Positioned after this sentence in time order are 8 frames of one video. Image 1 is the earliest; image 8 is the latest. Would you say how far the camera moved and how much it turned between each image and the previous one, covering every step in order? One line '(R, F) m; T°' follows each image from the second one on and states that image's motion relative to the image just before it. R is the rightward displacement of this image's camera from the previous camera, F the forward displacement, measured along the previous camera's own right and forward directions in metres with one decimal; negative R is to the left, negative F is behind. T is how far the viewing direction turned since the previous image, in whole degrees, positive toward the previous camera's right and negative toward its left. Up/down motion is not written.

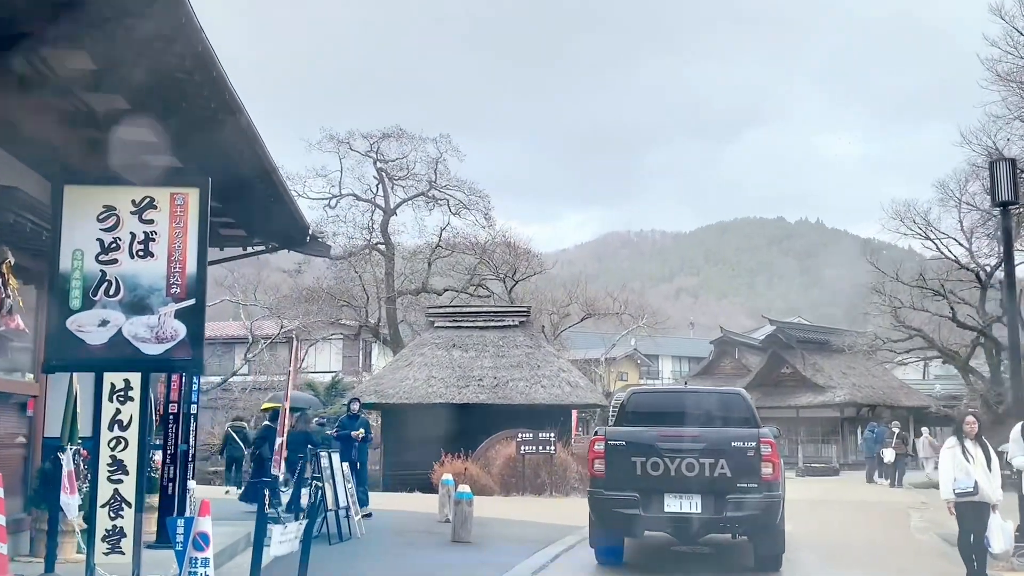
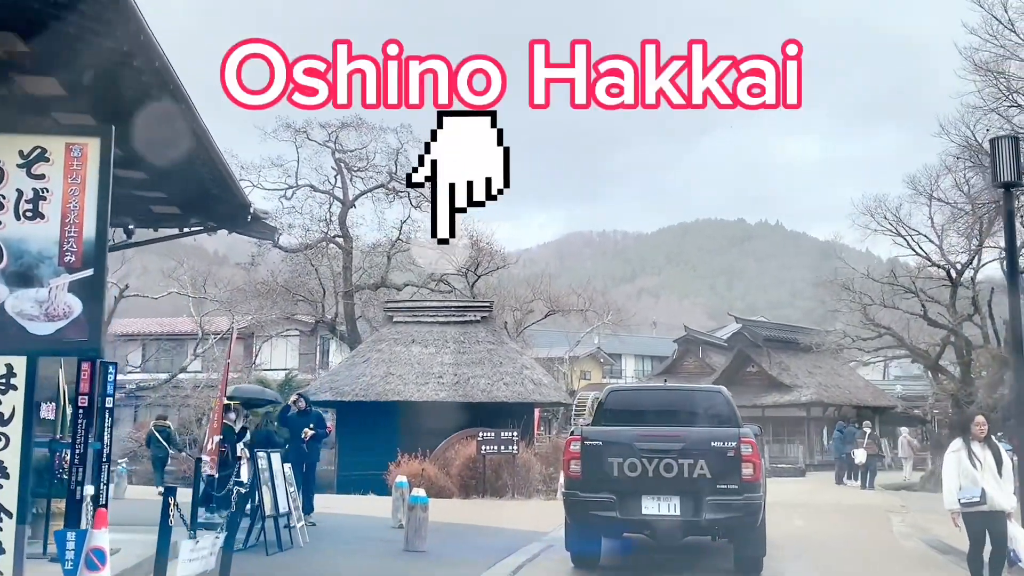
(0.0, +0.9) m; +2°
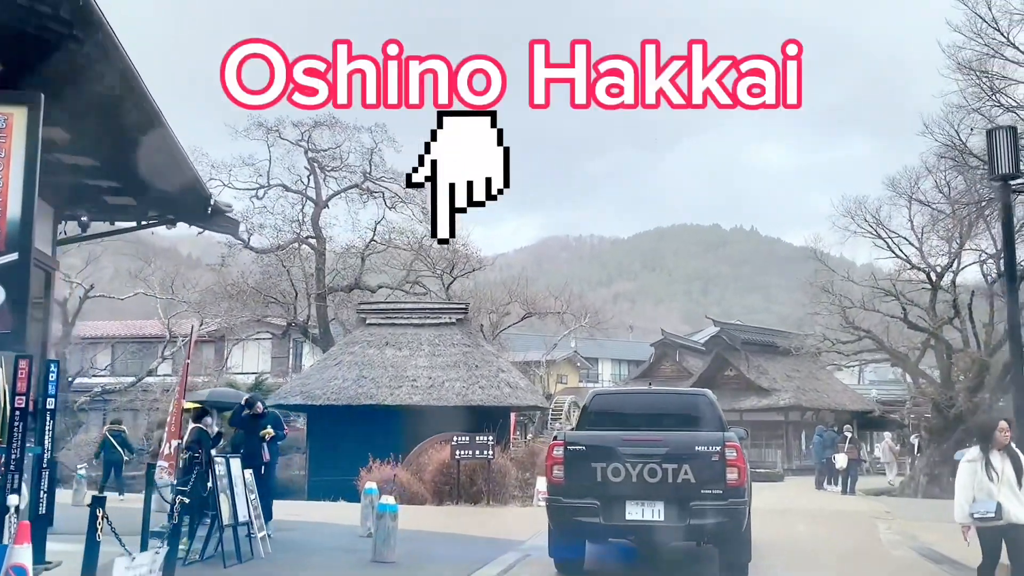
(0.0, +0.5) m; +1°
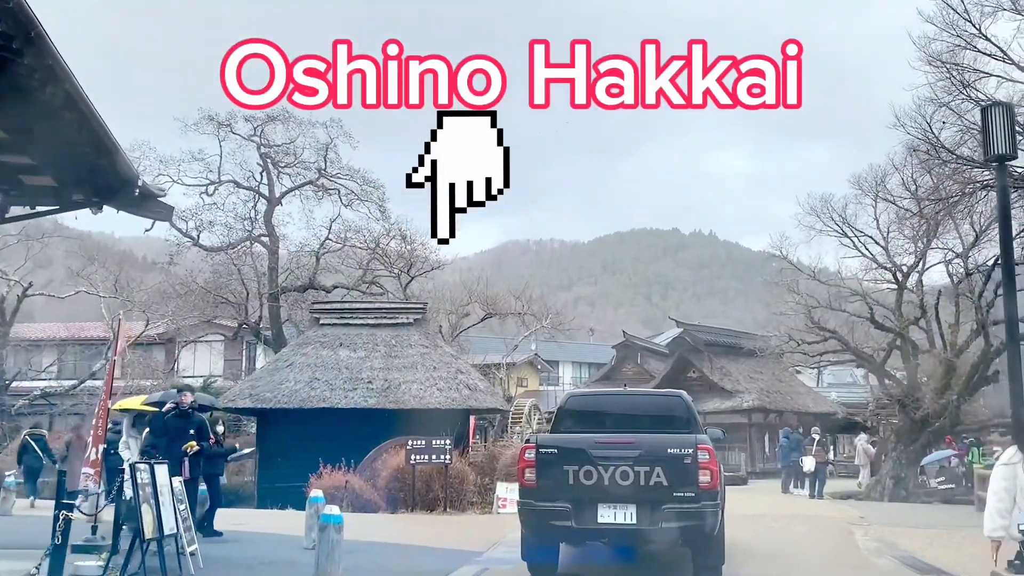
(0.0, +0.8) m; +2°
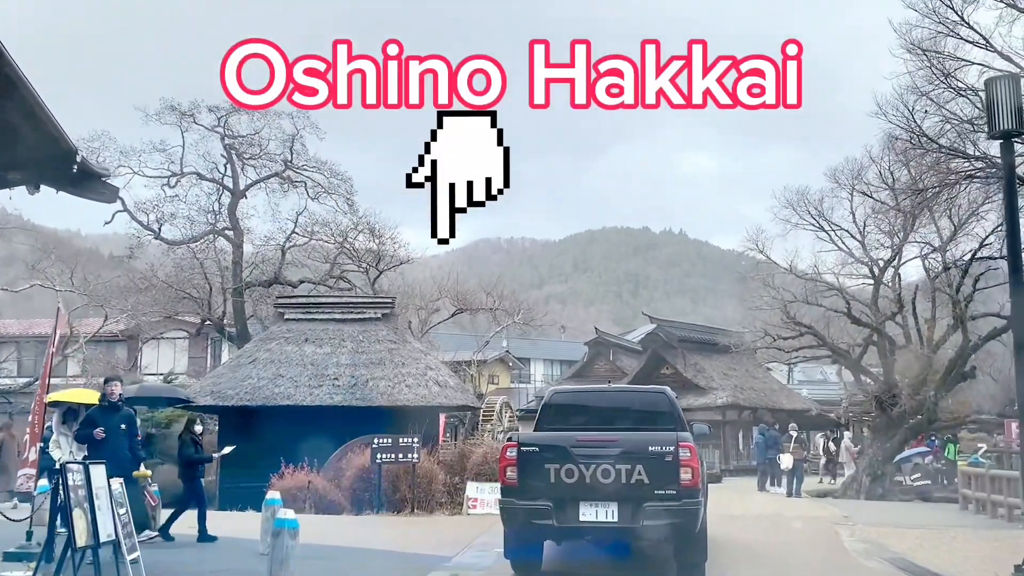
(0.0, +0.6) m; +2°
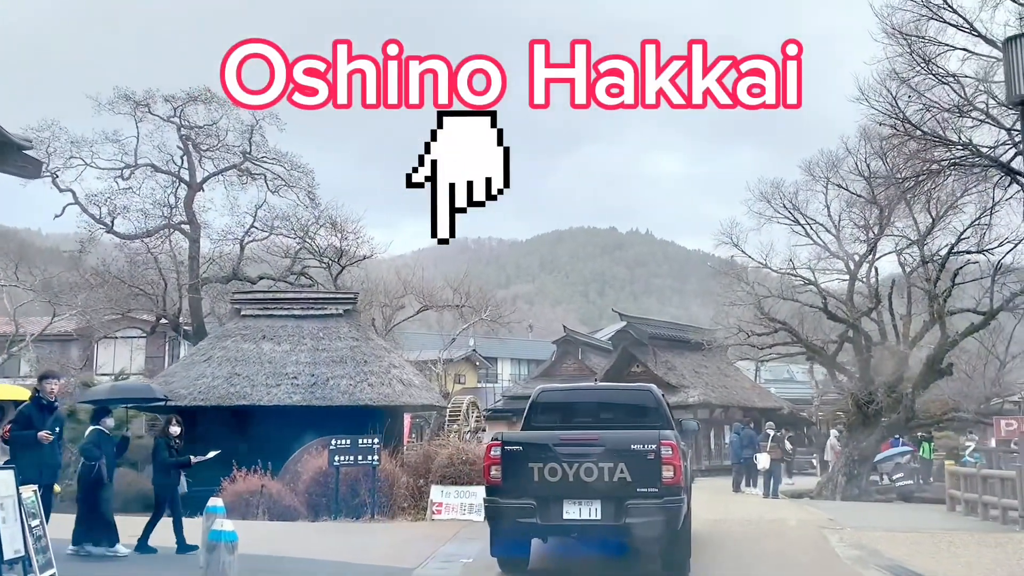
(0.0, +0.8) m; +2°
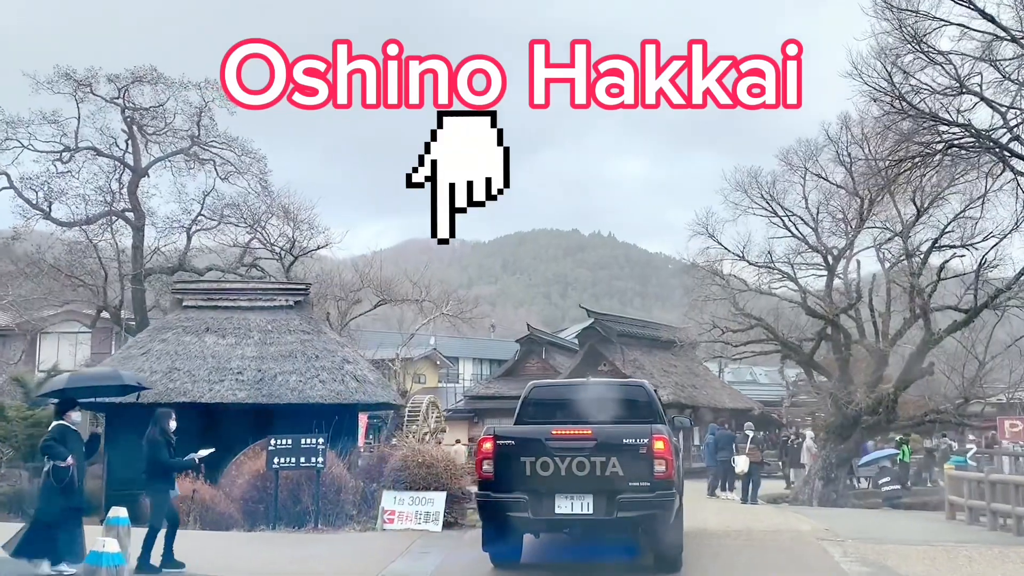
(0.0, +1.4) m; +2°
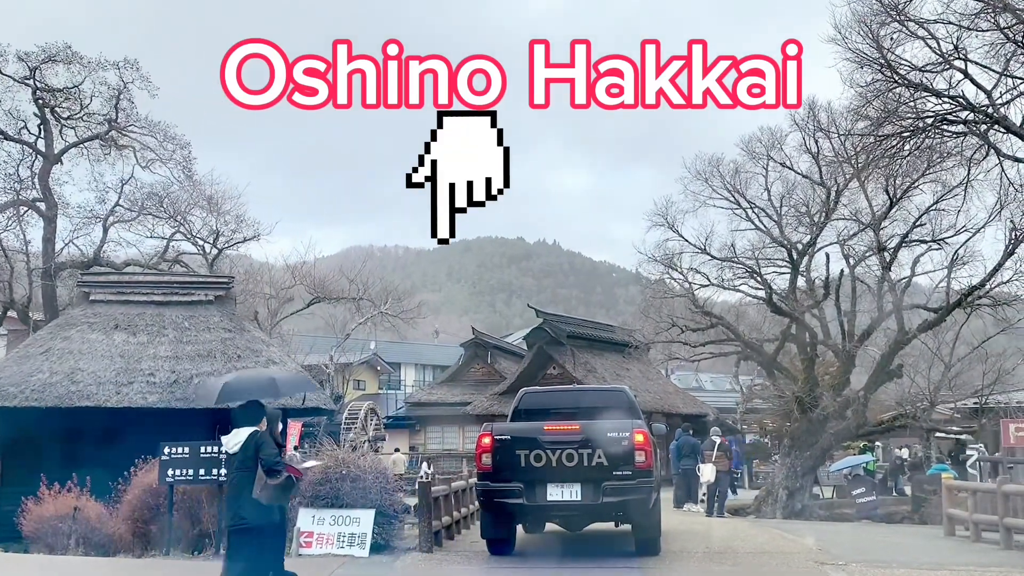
(0.0, +1.7) m; +3°
